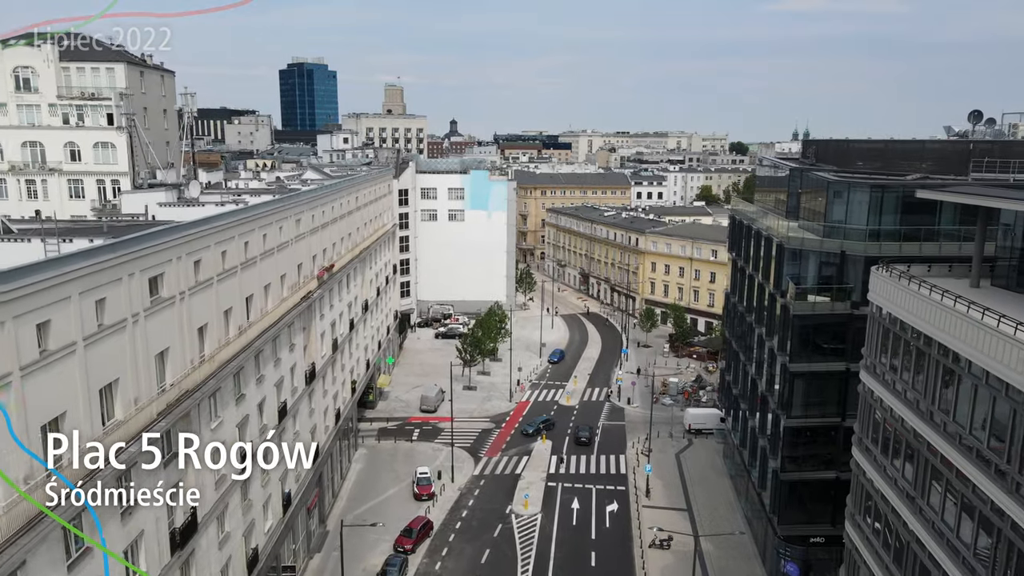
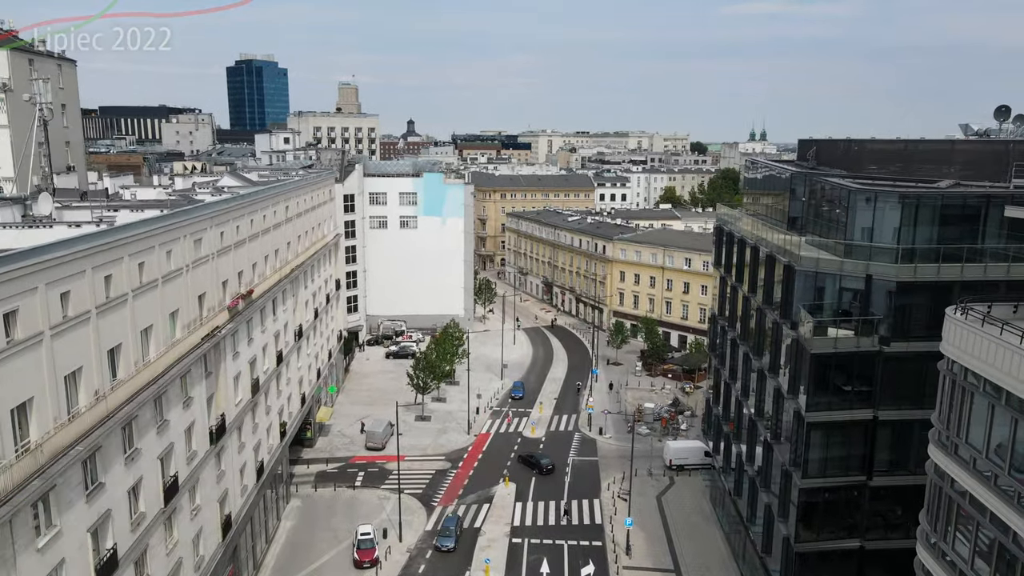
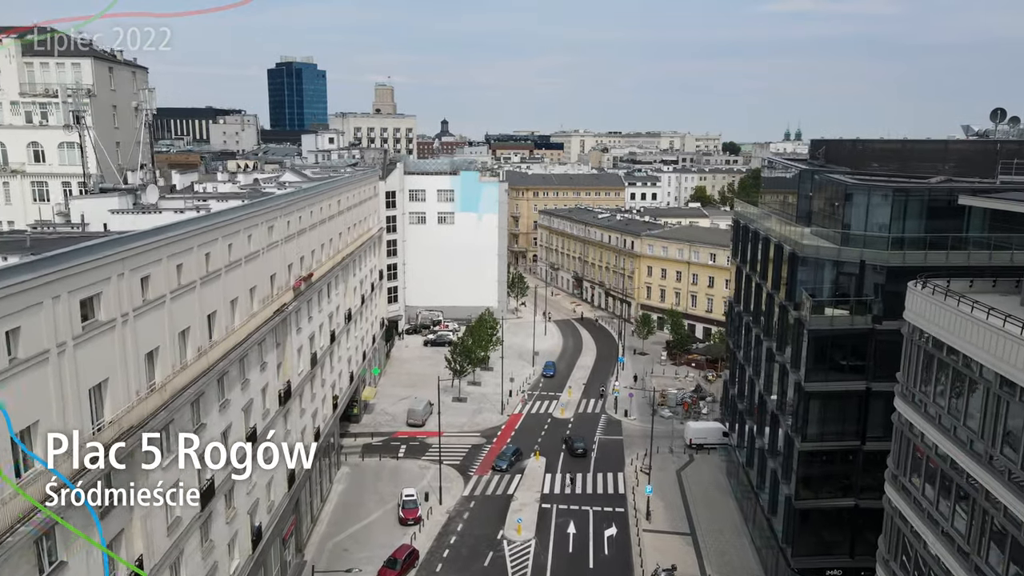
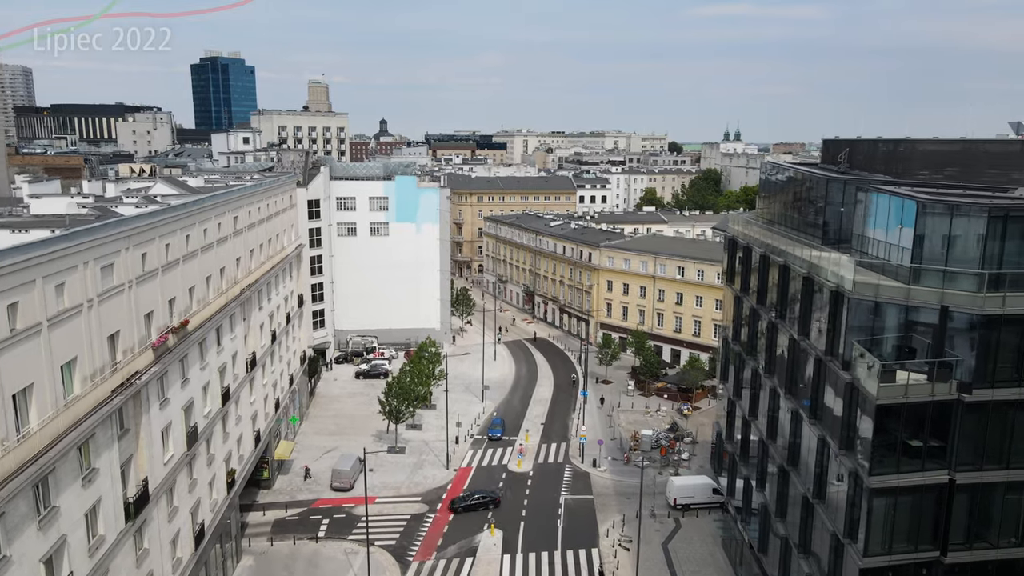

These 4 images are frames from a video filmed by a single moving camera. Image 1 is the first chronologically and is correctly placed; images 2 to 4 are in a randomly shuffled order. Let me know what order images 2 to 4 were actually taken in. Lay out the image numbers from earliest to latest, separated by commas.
3, 2, 4
